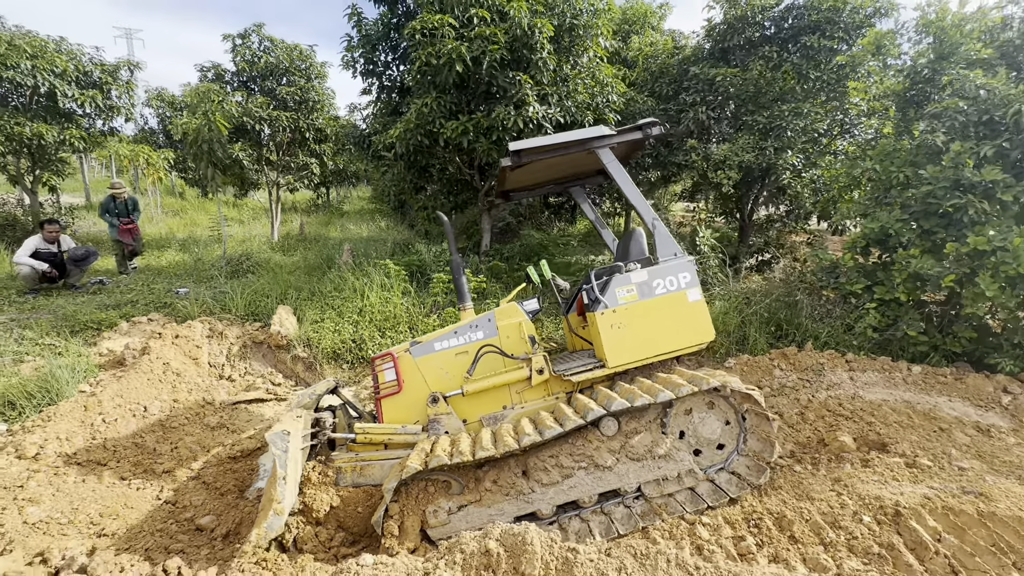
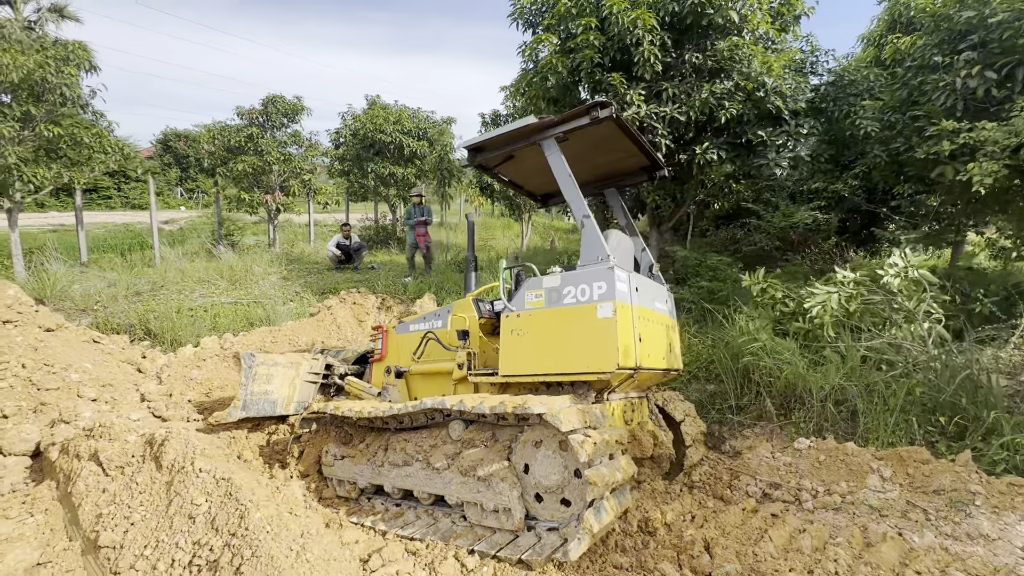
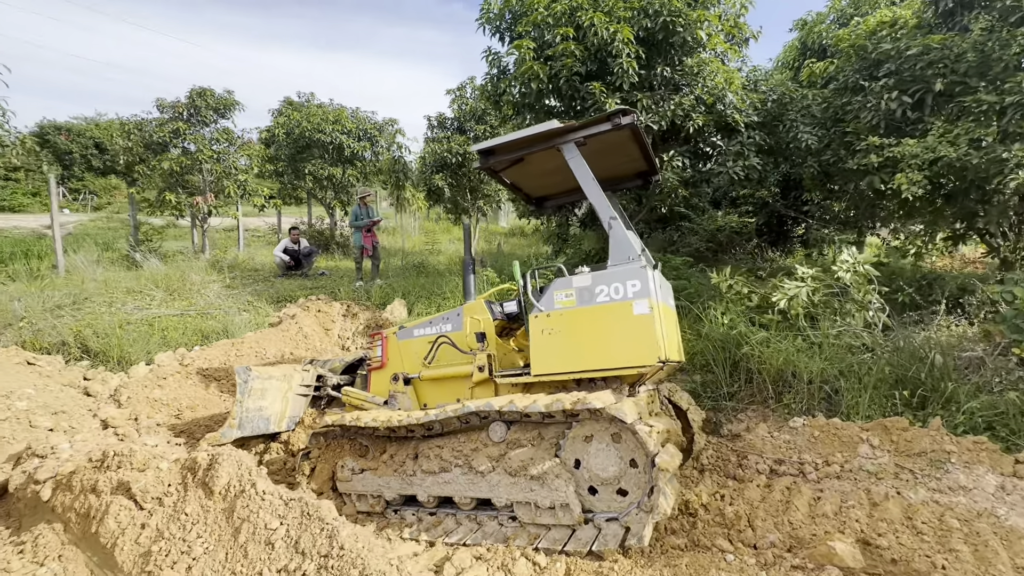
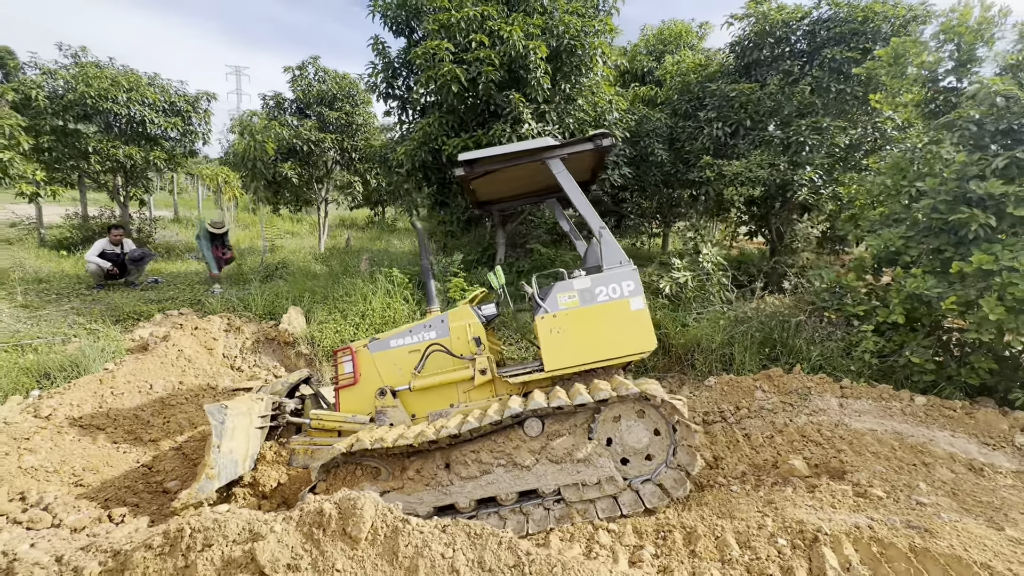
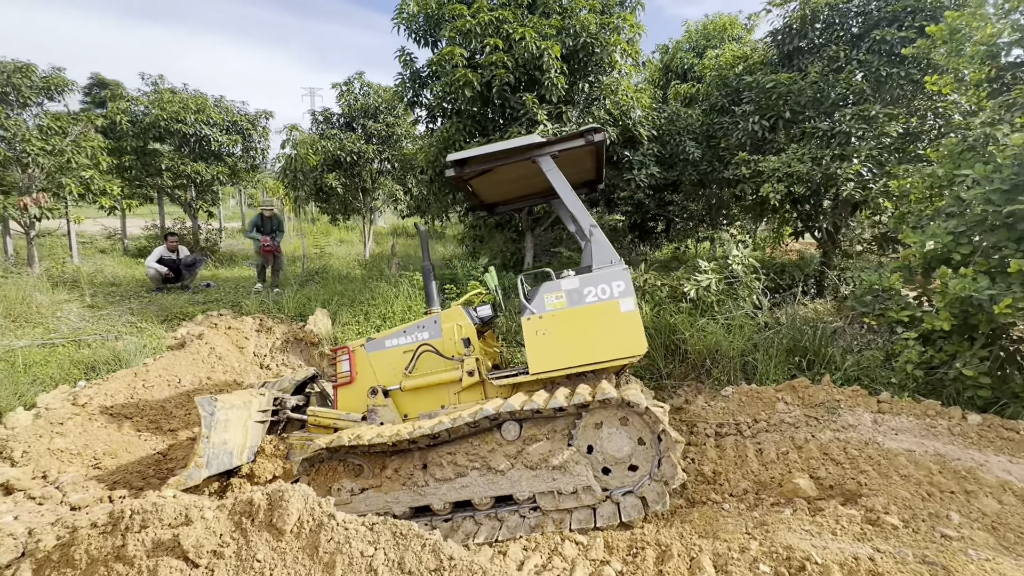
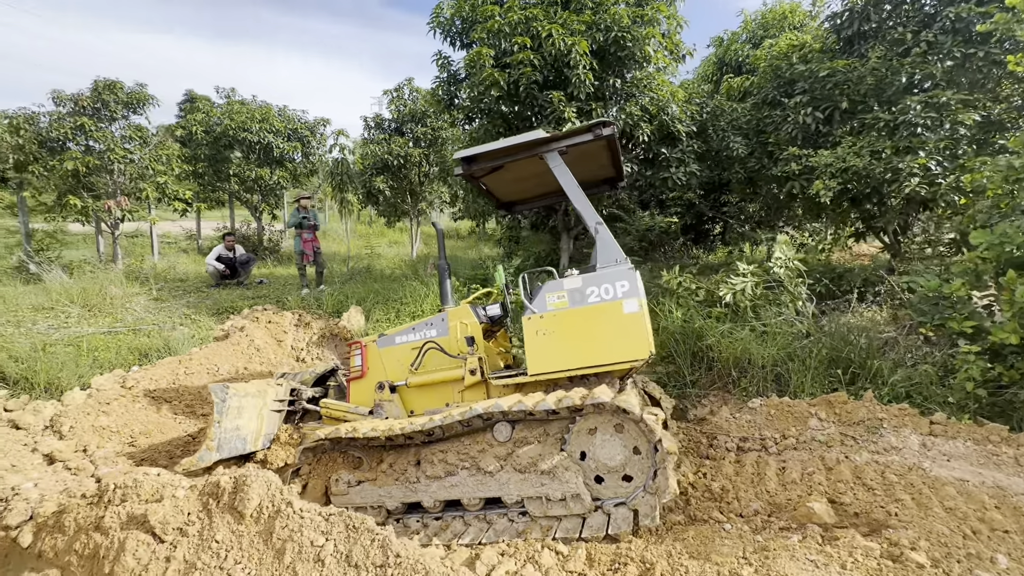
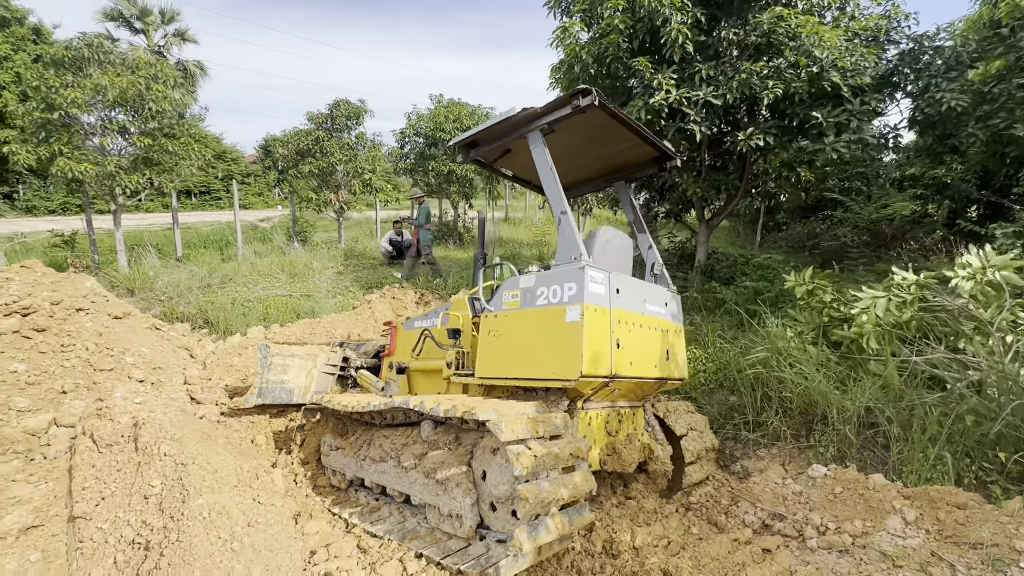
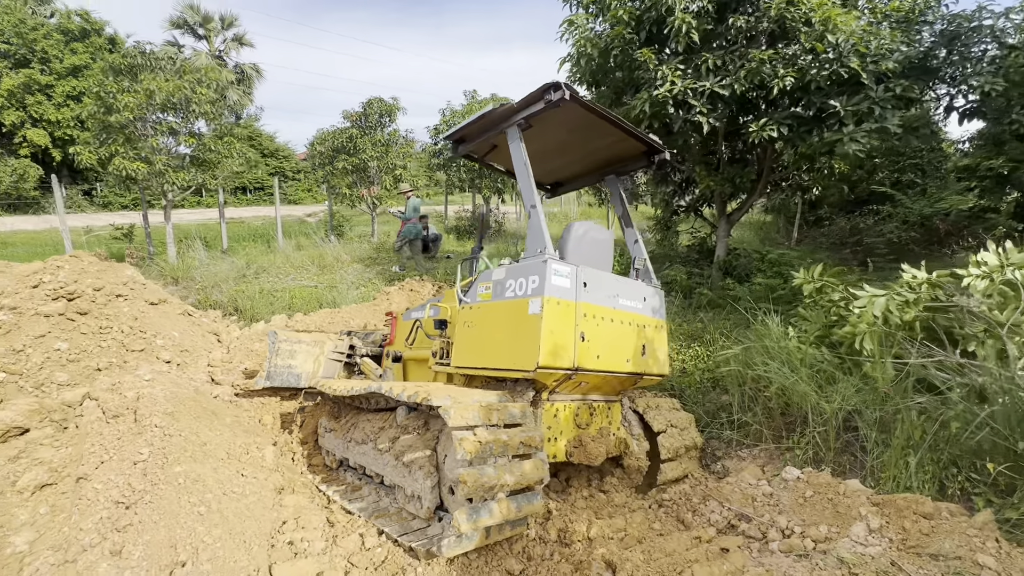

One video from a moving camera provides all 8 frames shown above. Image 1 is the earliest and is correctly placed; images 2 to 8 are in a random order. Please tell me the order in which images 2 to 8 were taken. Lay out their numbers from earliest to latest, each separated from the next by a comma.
4, 5, 6, 3, 2, 7, 8
